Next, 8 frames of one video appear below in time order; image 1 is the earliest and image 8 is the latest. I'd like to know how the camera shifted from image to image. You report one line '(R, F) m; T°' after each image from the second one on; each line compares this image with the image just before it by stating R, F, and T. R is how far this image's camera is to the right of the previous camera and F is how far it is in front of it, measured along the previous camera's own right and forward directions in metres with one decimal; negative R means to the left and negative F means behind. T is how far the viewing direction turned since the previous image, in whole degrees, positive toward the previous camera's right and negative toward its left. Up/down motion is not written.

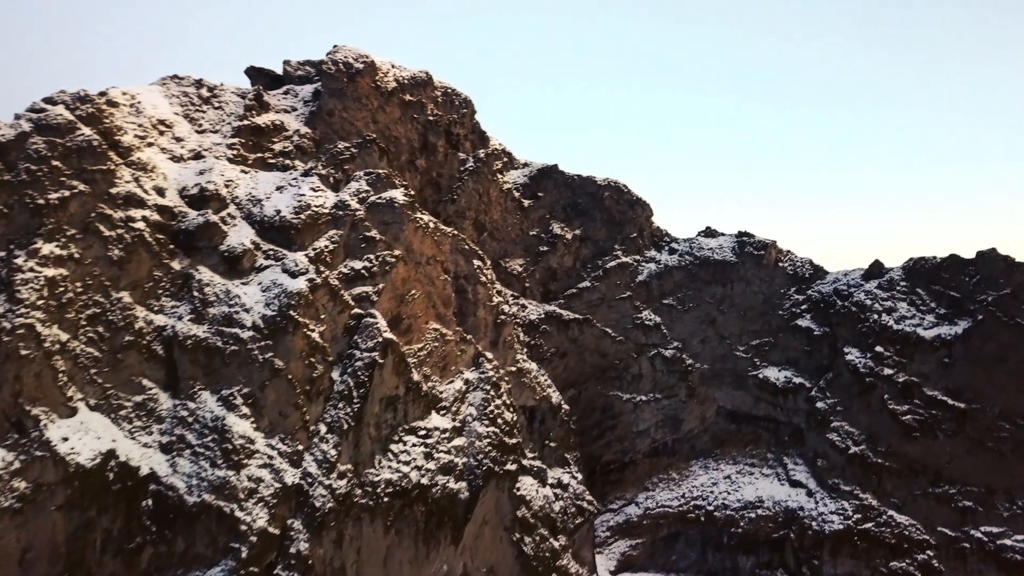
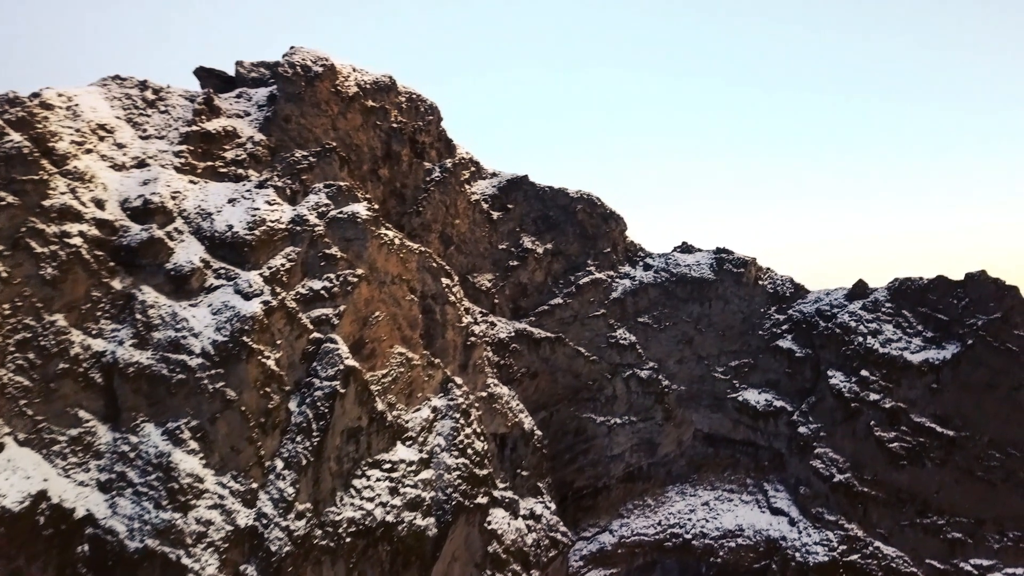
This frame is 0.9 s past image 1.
(-0.3, +1.1) m; +3°
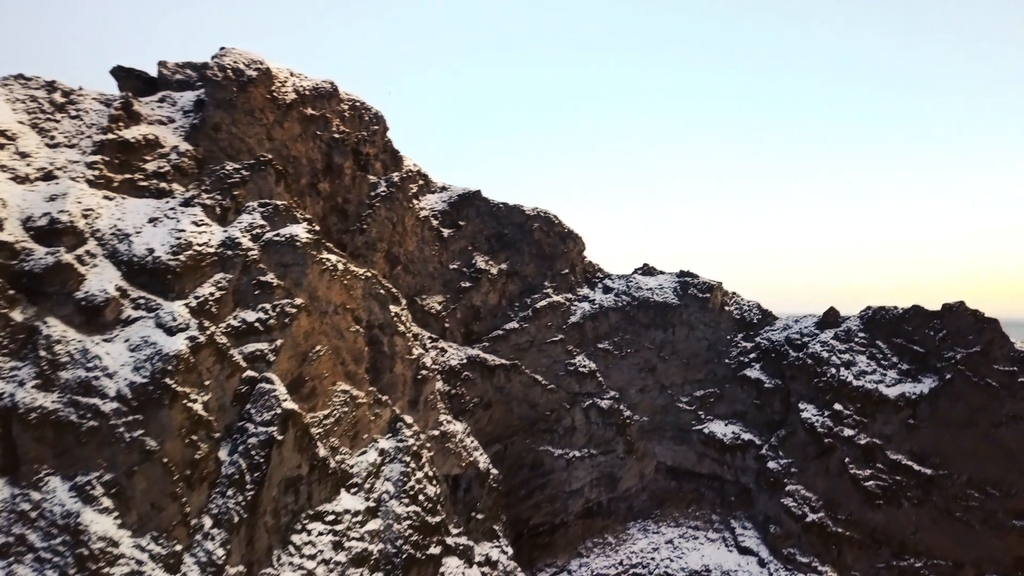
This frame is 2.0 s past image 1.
(-0.4, +1.4) m; +5°
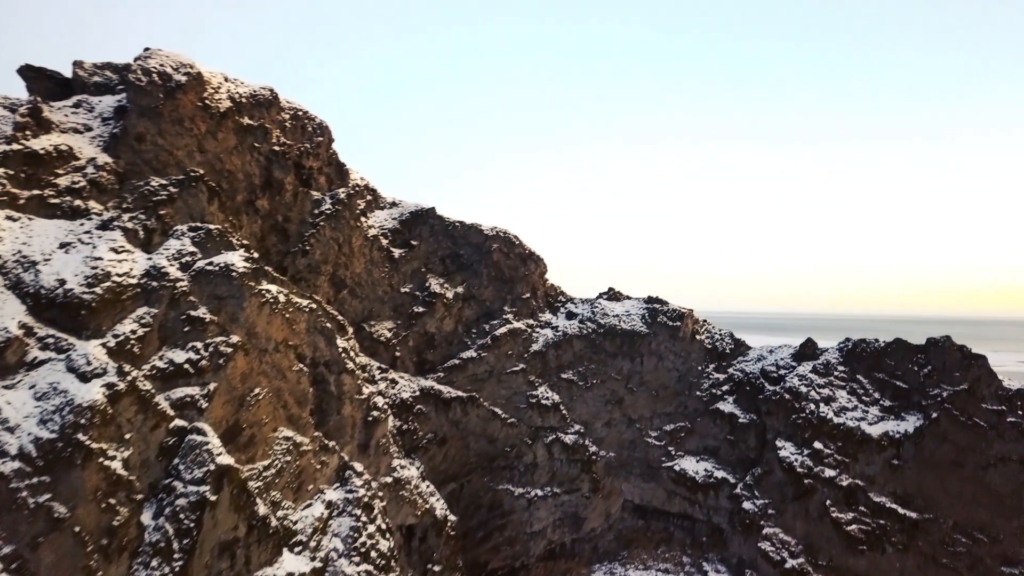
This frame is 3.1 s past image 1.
(-0.4, +1.4) m; +4°
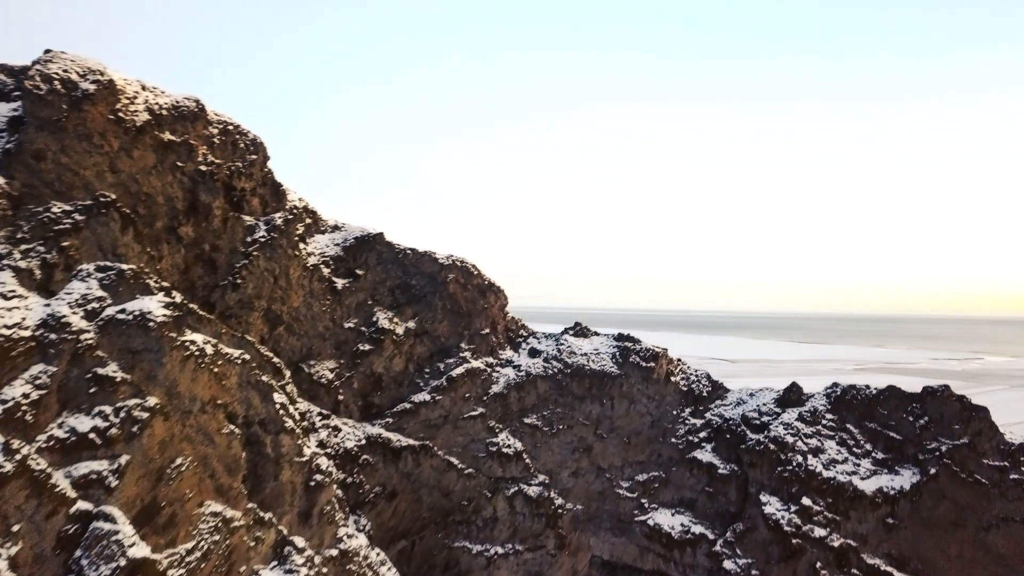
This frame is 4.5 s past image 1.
(-0.5, +1.7) m; +5°
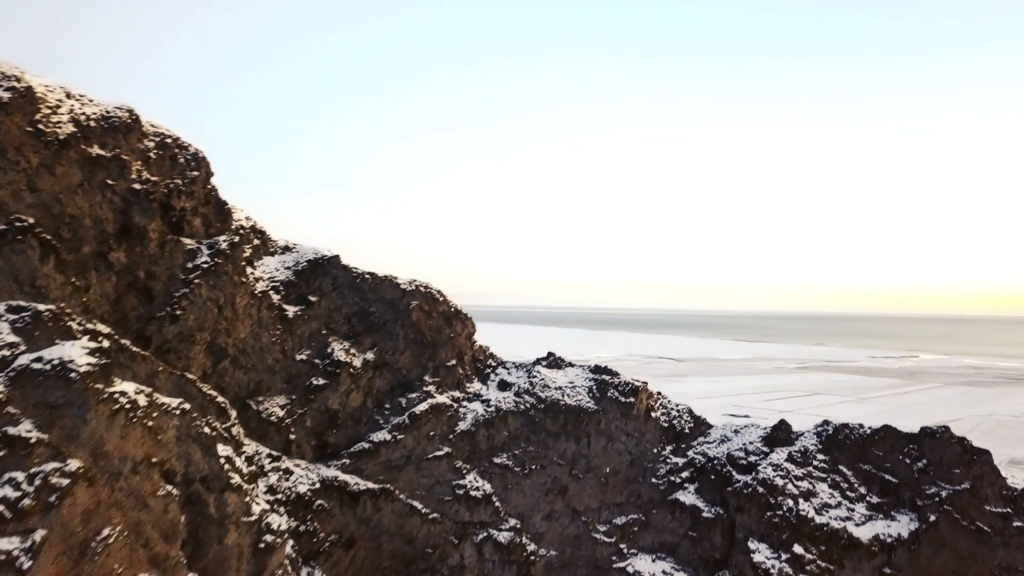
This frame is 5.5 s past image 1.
(-0.4, +1.2) m; +4°
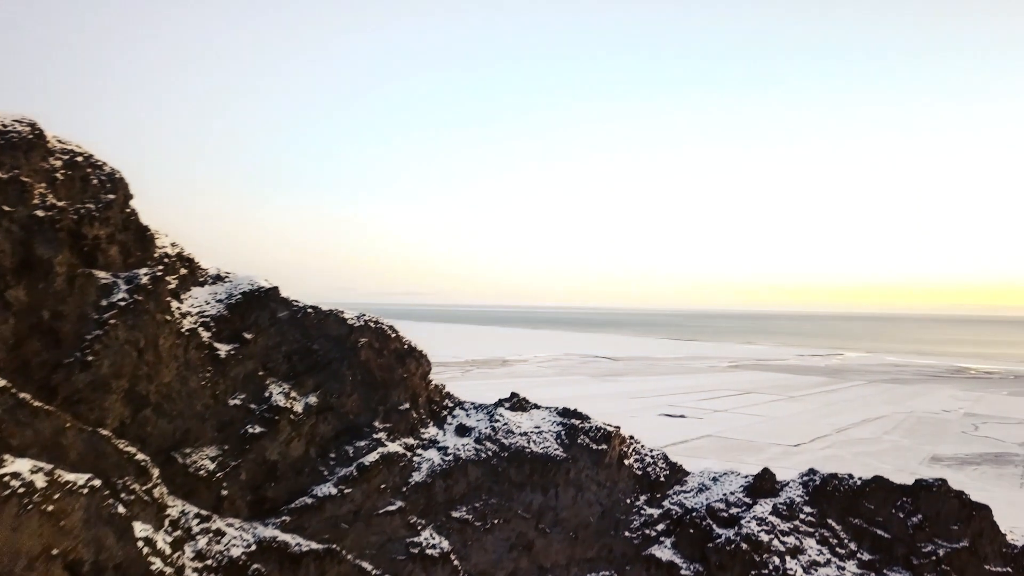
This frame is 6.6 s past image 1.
(-0.4, +1.4) m; +4°
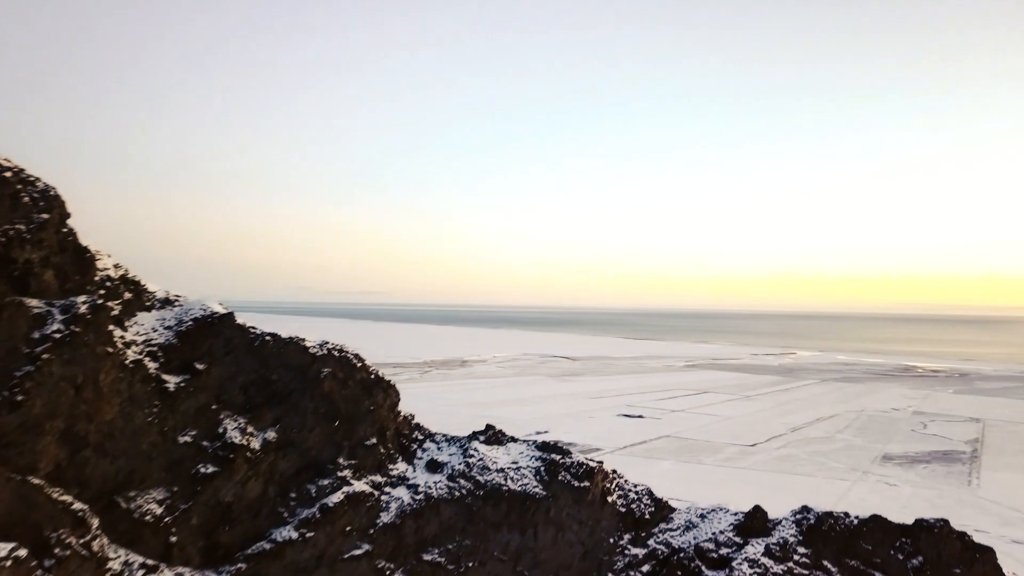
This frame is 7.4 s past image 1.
(-0.3, +0.9) m; +3°
